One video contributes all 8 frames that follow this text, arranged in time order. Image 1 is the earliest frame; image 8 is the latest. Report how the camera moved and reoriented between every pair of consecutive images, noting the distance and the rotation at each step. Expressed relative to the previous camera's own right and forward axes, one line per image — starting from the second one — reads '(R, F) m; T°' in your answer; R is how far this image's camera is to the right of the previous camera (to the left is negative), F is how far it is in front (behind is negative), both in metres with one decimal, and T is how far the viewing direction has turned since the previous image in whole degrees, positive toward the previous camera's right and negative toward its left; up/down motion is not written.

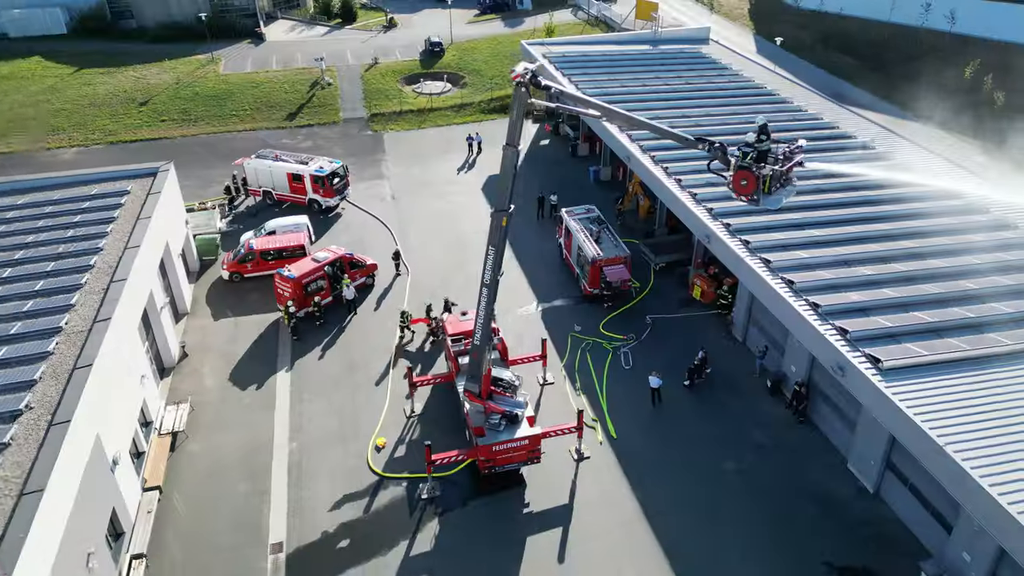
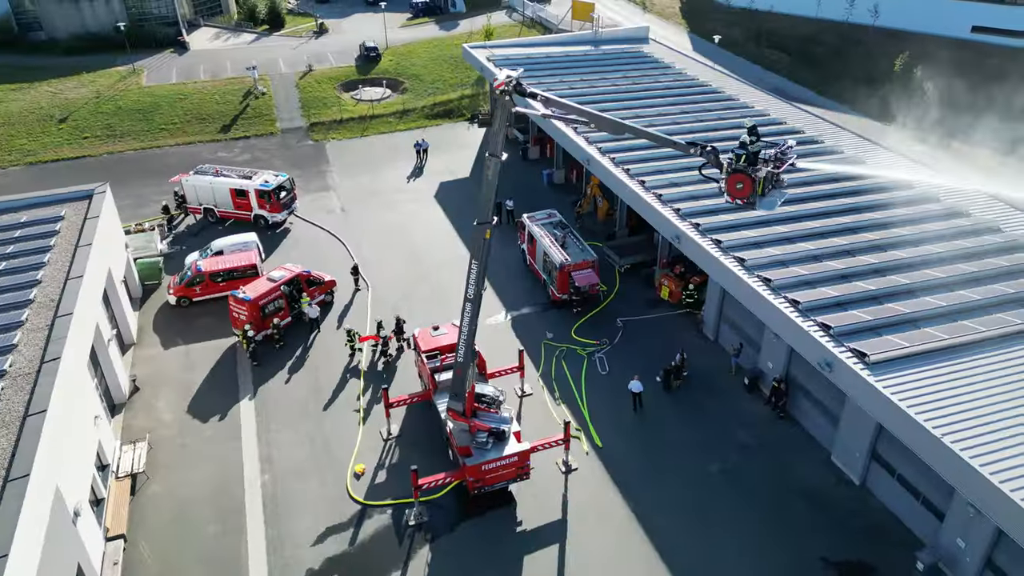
(-1.2, +0.7) m; +5°
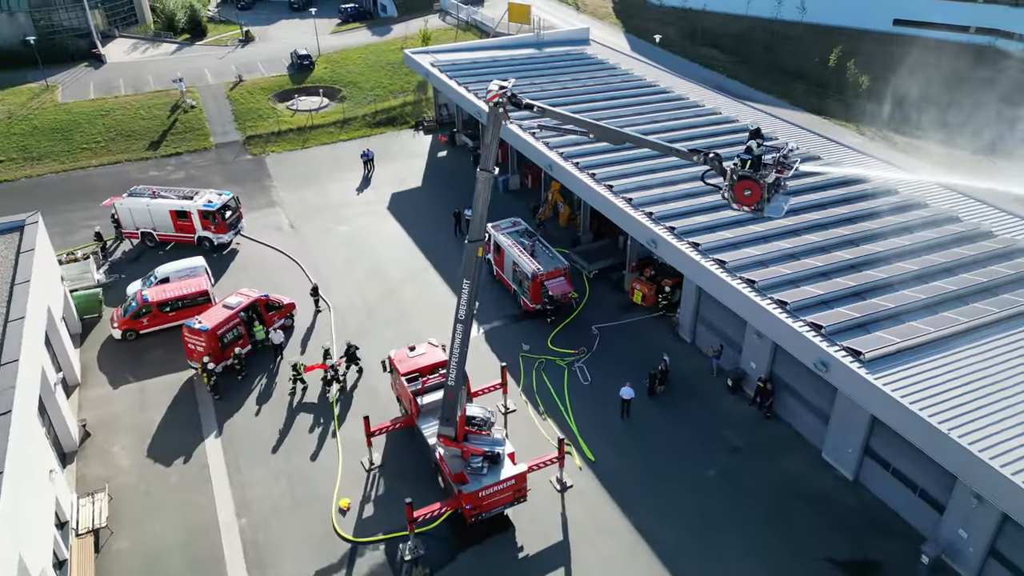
(-1.4, +0.8) m; +5°
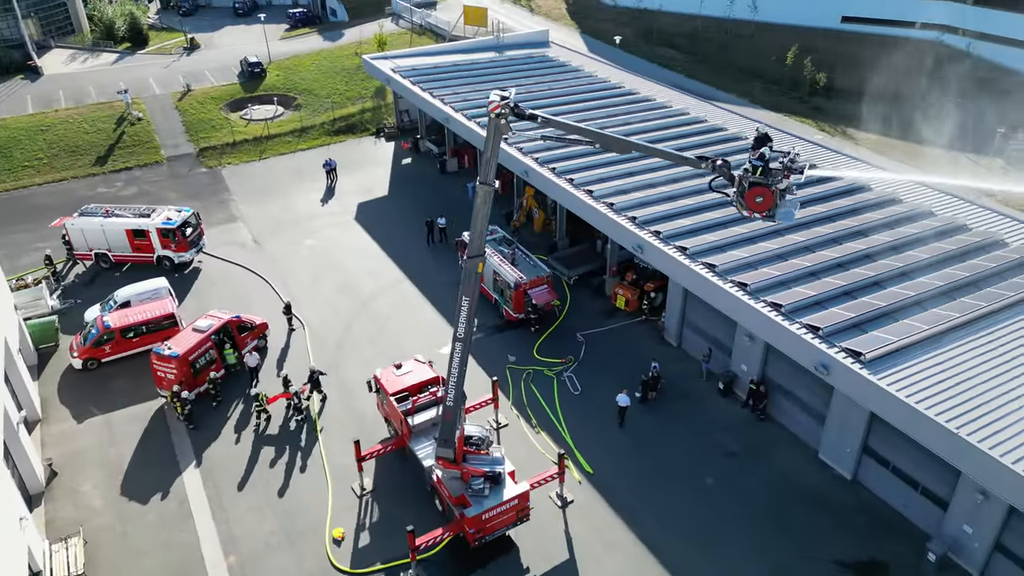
(-1.1, +0.6) m; +4°
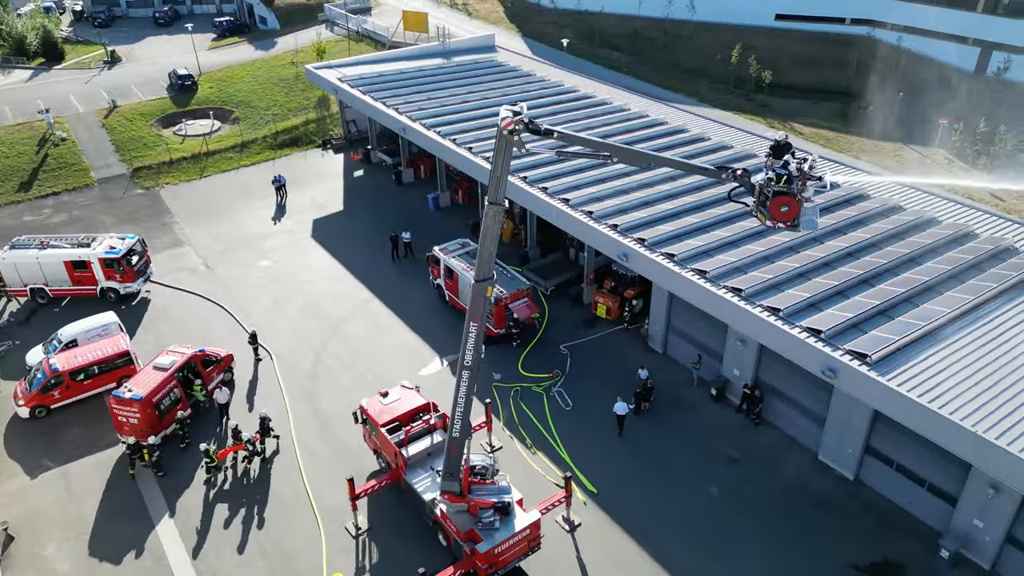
(-1.5, +0.9) m; +5°
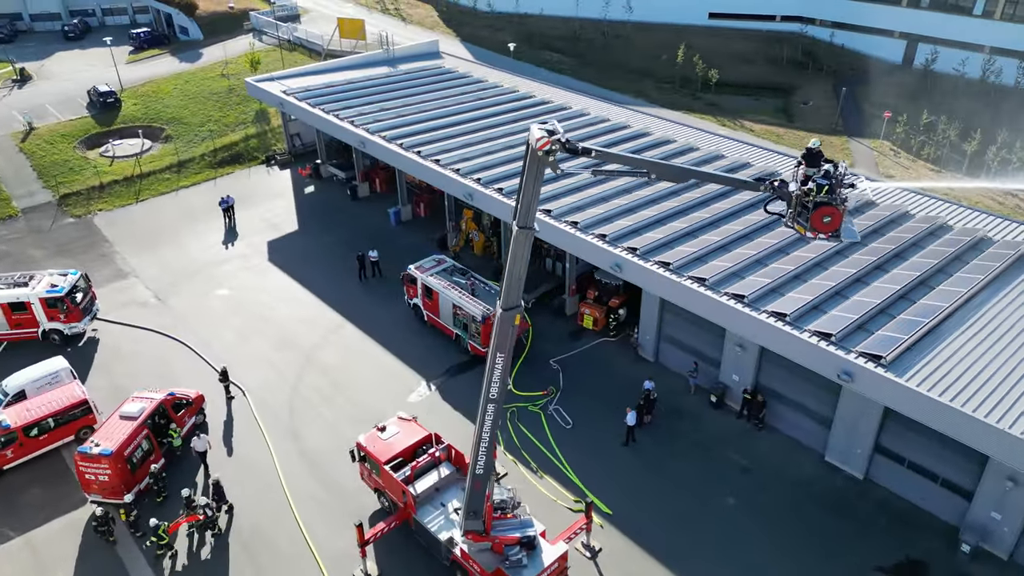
(-1.9, +1.0) m; +6°
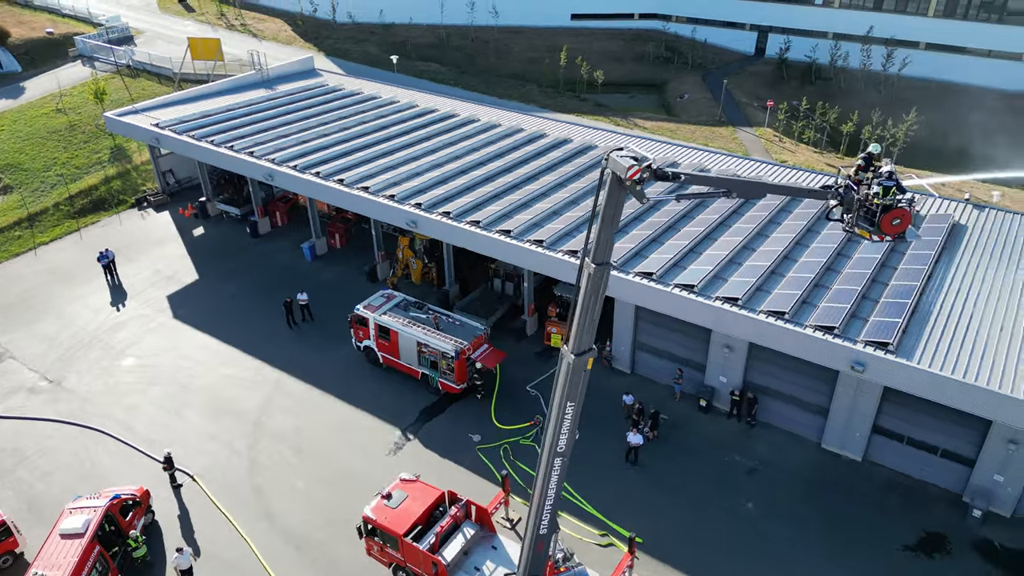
(-3.6, +1.8) m; +12°
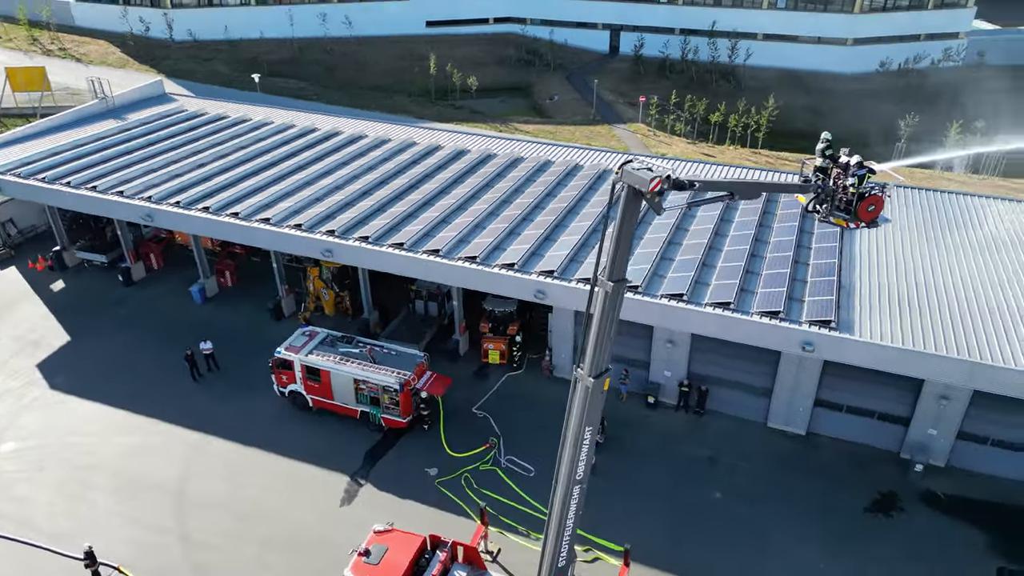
(-2.4, +1.0) m; +11°
